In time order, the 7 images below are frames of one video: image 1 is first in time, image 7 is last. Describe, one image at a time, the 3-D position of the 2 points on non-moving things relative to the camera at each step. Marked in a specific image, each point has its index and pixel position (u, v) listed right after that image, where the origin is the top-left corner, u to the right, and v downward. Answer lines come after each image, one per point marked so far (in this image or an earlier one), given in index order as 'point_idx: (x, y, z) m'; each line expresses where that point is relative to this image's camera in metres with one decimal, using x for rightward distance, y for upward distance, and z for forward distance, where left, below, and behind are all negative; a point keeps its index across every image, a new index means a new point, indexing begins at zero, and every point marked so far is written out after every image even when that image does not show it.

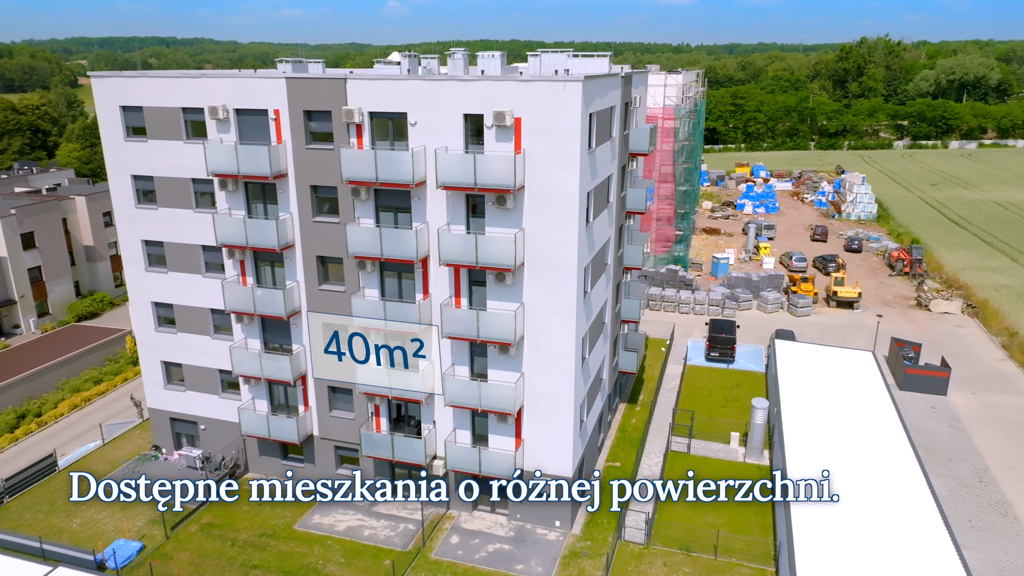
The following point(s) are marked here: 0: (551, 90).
0: (+1.1, +5.5, +19.3) m
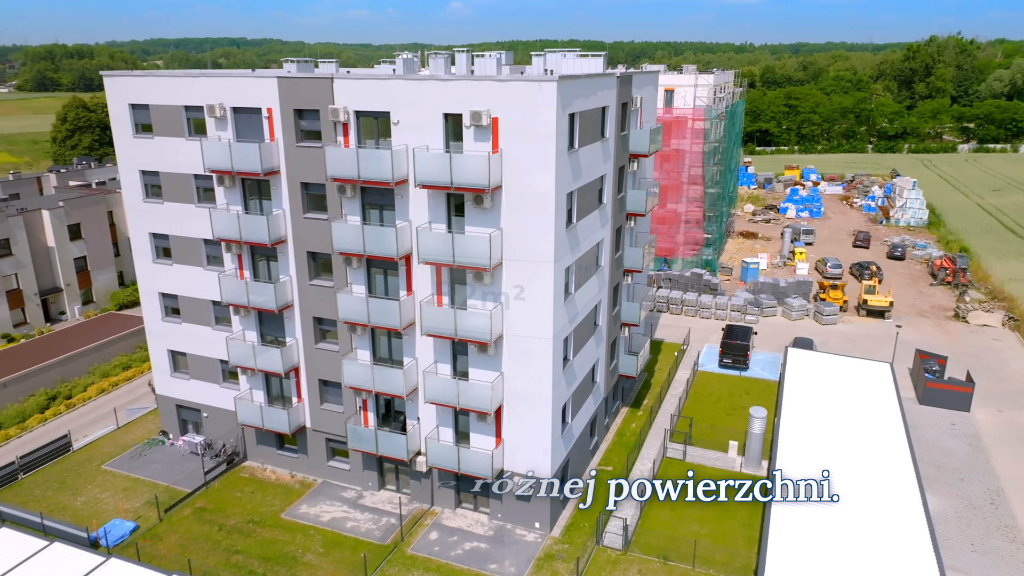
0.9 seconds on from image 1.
0: (+0.4, +5.5, +19.2) m
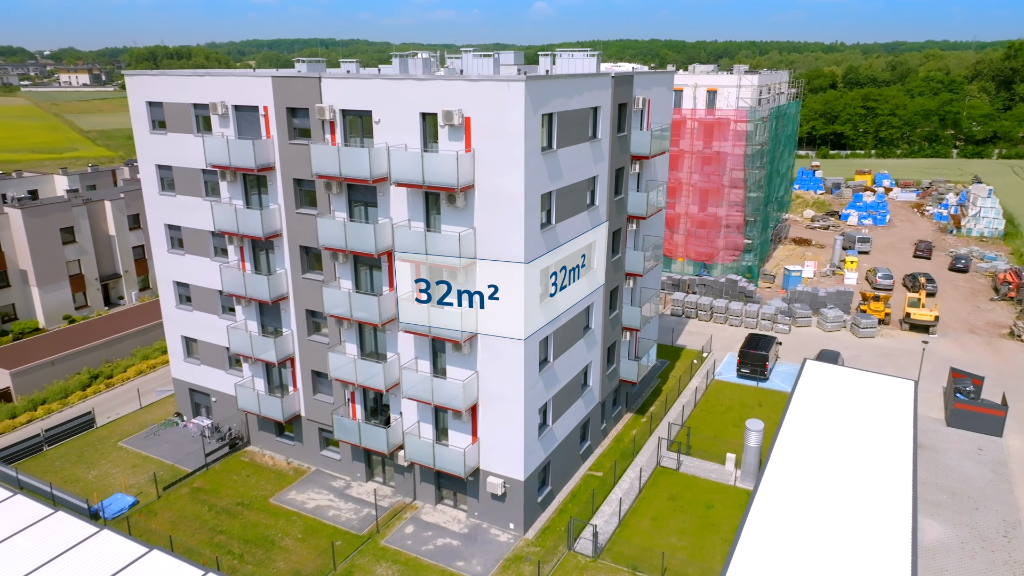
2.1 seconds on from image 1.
0: (-0.4, +5.5, +19.2) m
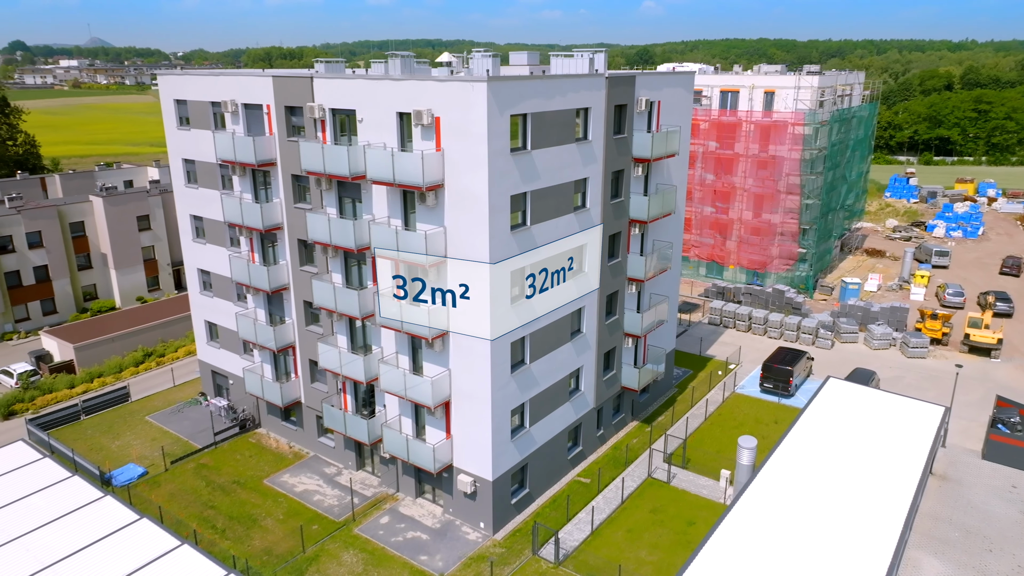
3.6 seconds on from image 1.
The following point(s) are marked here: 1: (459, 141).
0: (-1.4, +5.5, +19.3) m
1: (-1.5, +4.2, +19.9) m
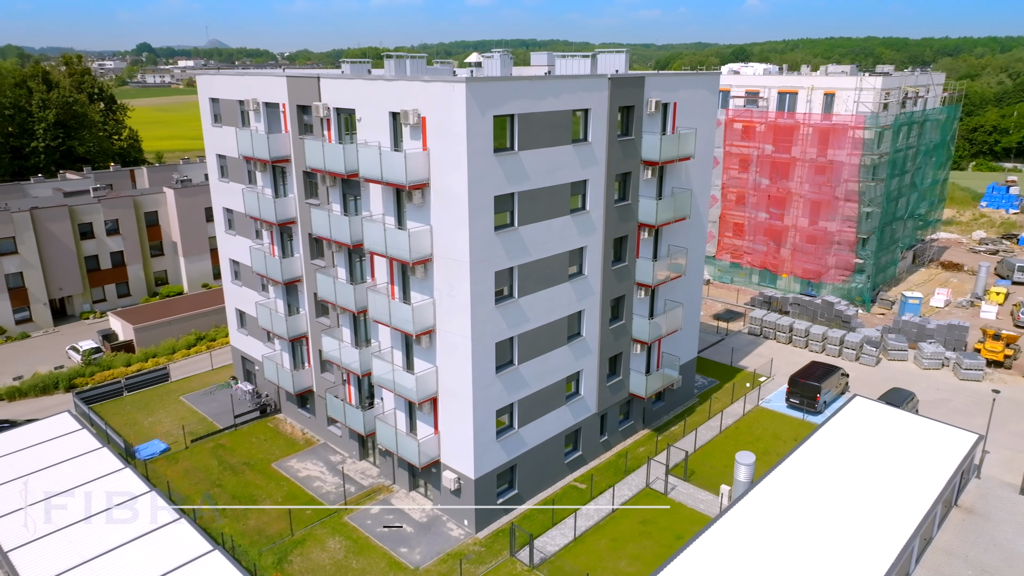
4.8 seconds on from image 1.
0: (-1.9, +5.5, +19.5) m
1: (-2.0, +4.2, +20.1) m
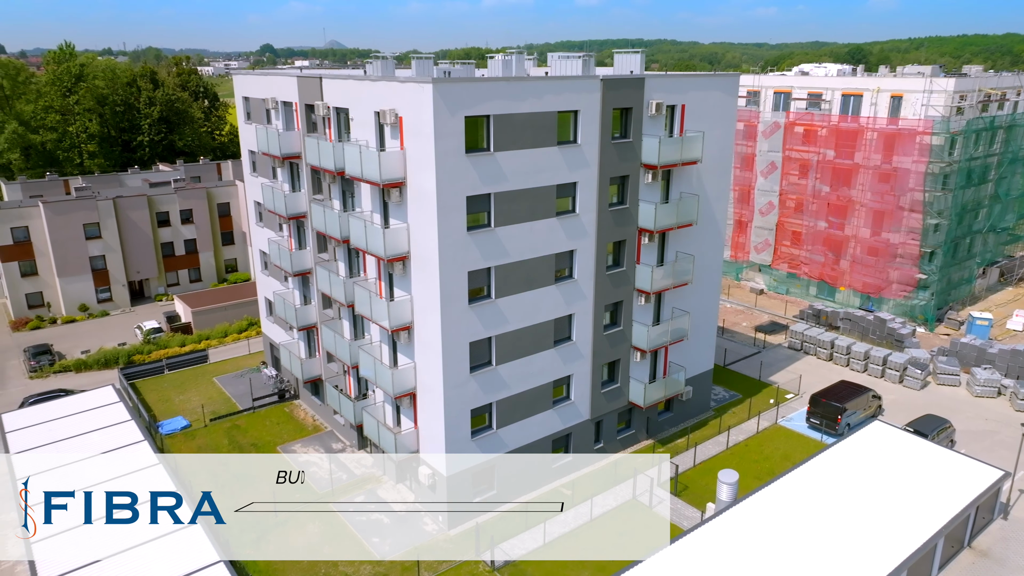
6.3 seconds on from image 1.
0: (-2.8, +5.6, +19.8) m
1: (-2.8, +4.3, +20.5) m
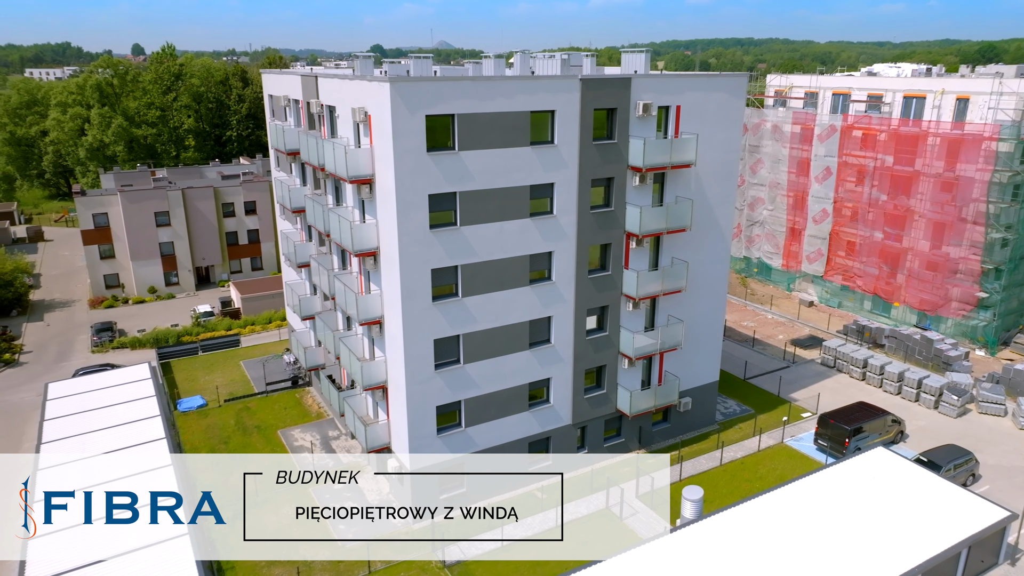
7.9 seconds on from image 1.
0: (-3.9, +5.7, +20.2) m
1: (-3.9, +4.4, +20.8) m
